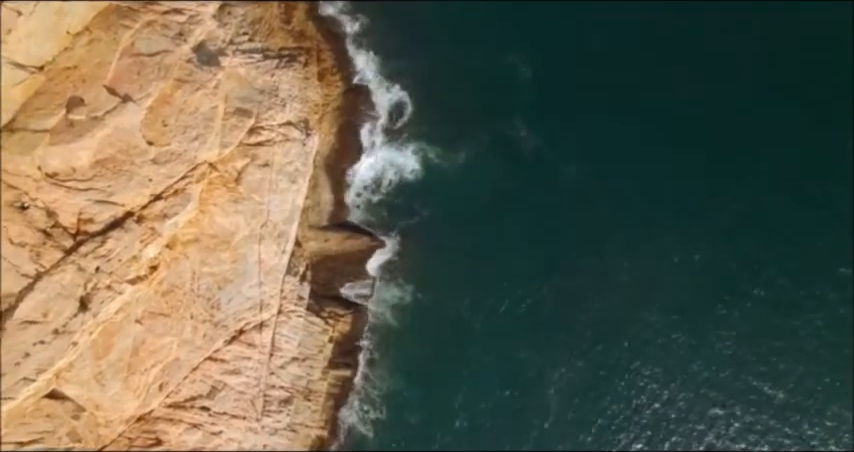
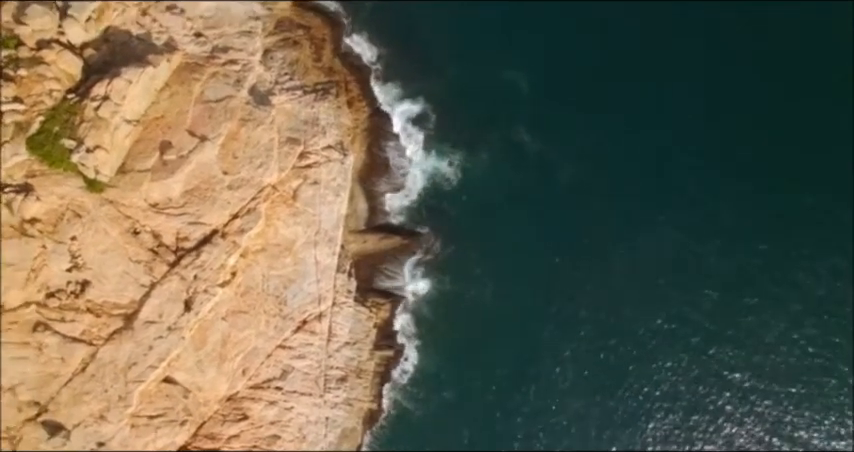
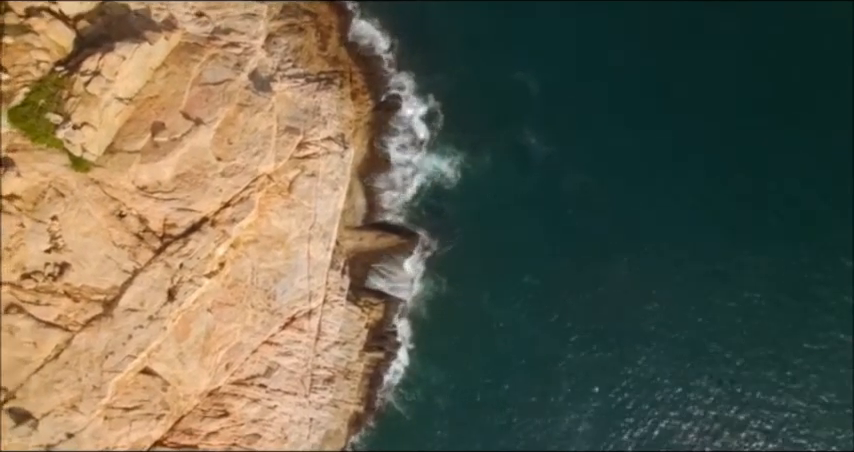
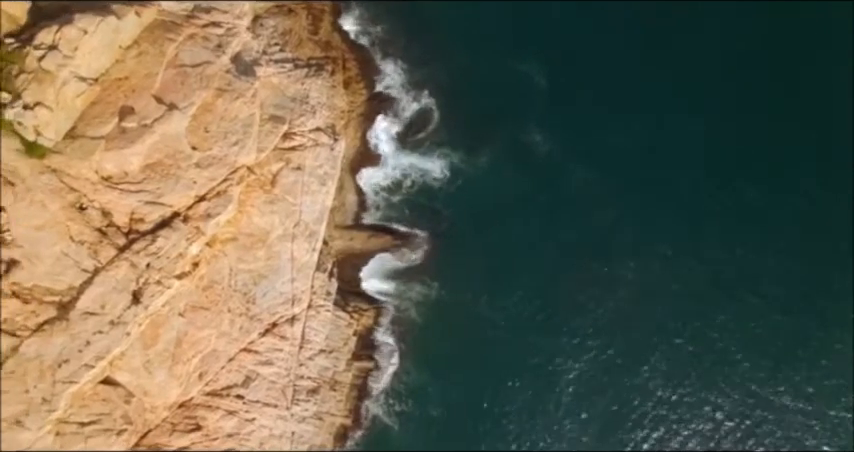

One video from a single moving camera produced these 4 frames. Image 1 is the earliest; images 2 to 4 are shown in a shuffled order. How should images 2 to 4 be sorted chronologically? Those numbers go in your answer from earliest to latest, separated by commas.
4, 3, 2
